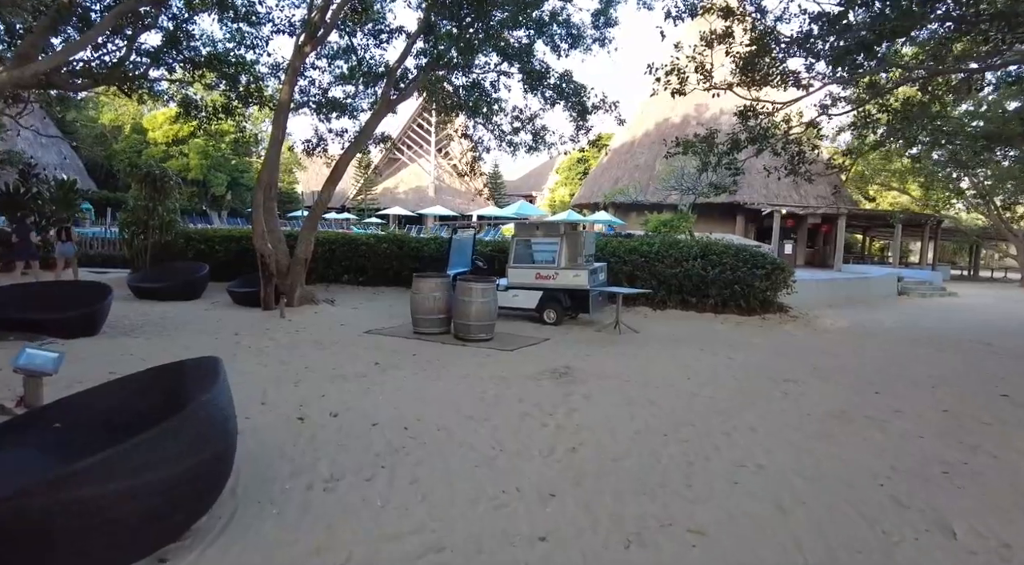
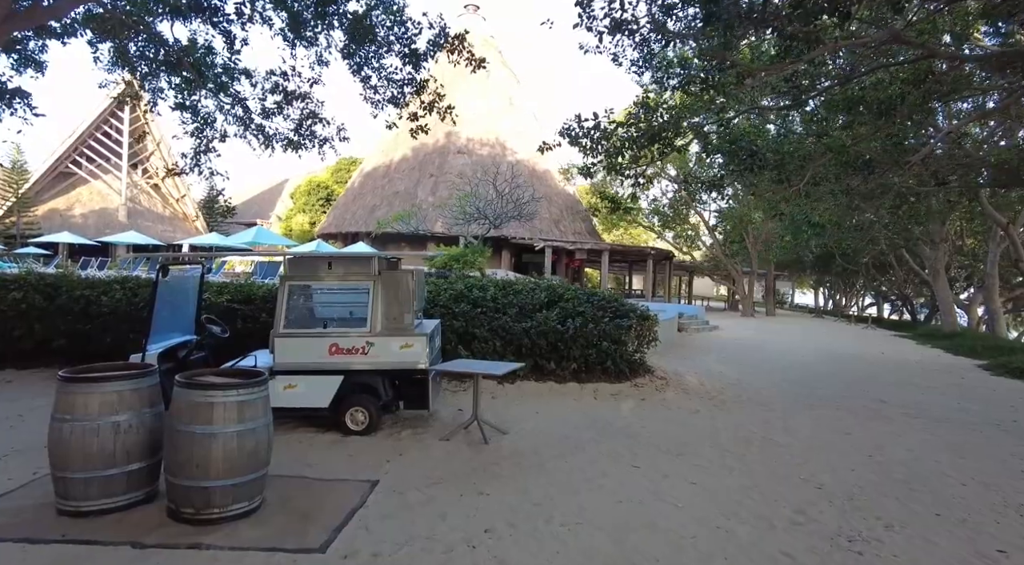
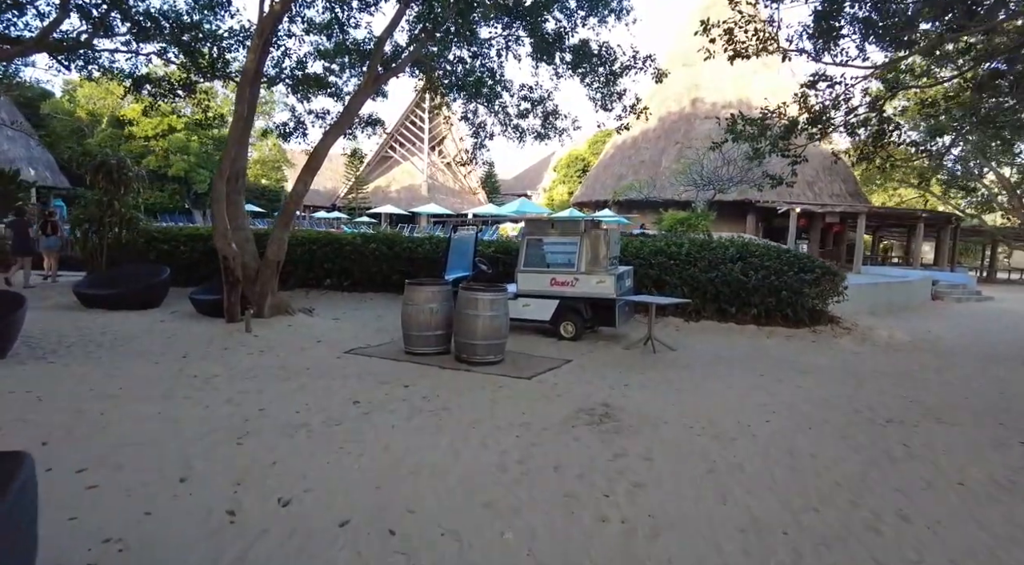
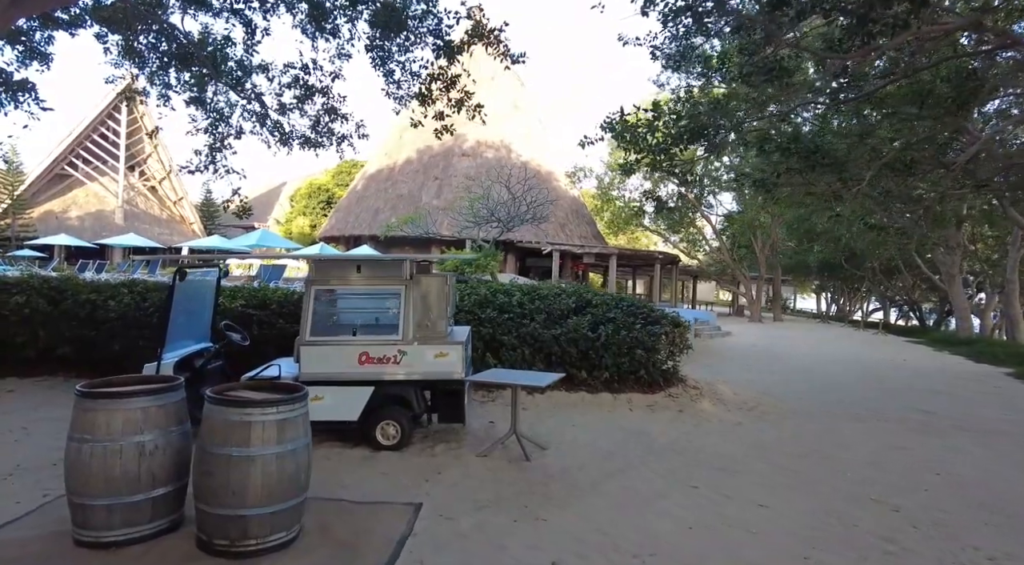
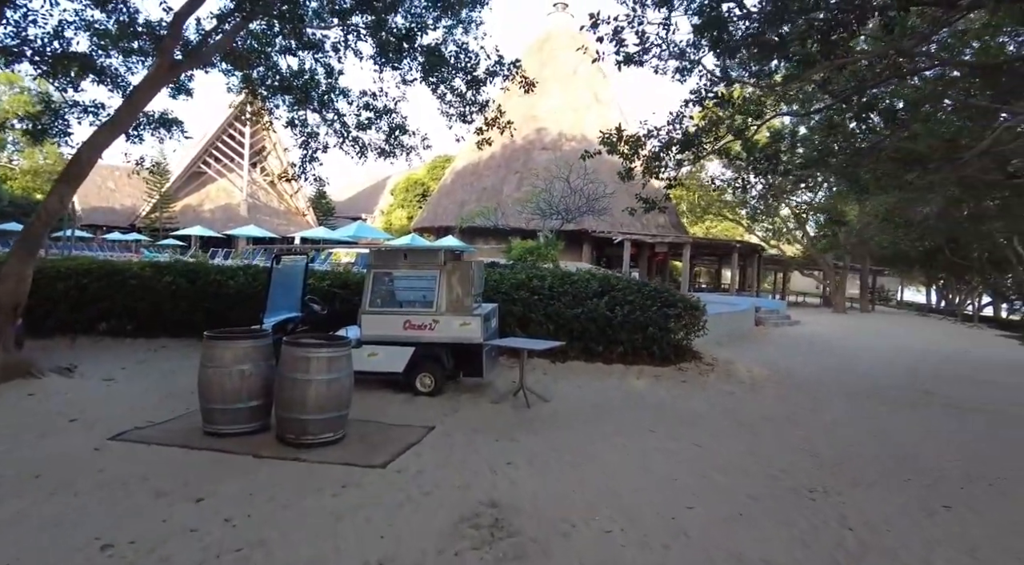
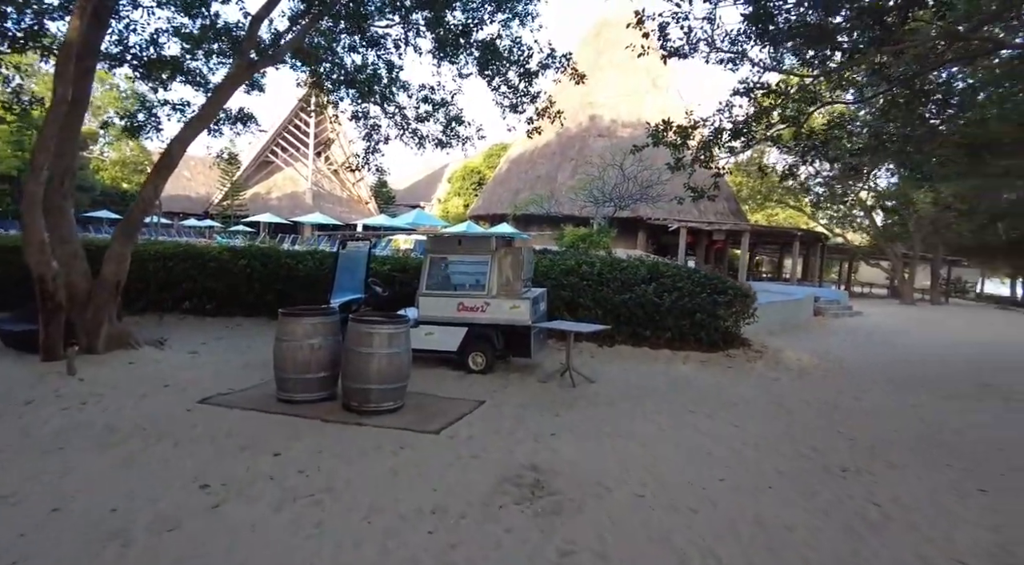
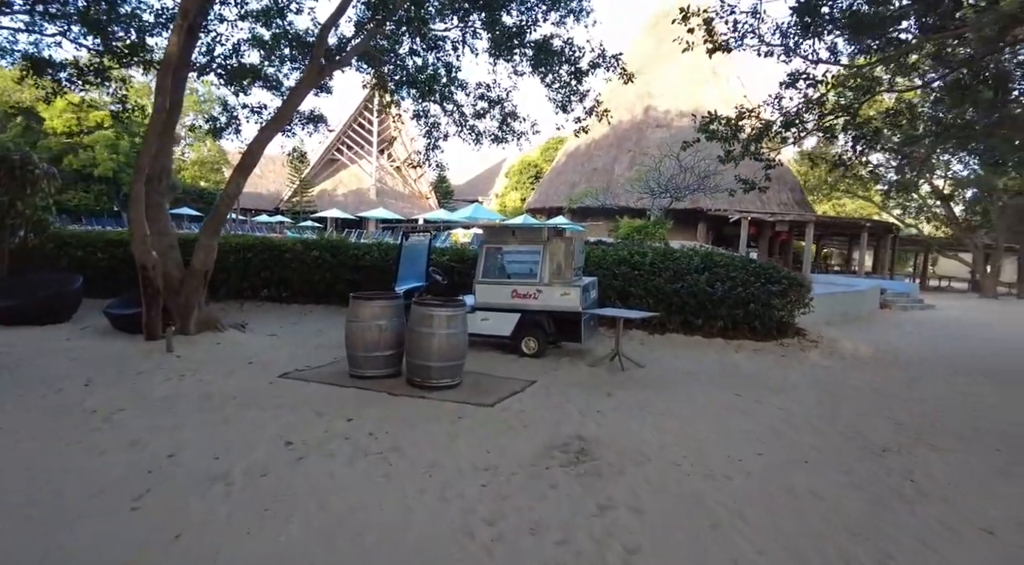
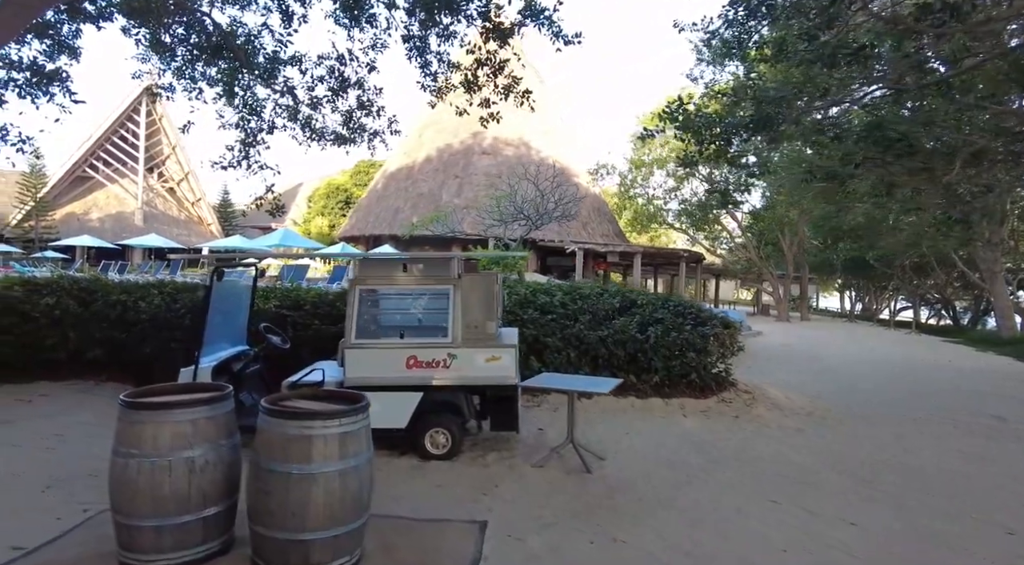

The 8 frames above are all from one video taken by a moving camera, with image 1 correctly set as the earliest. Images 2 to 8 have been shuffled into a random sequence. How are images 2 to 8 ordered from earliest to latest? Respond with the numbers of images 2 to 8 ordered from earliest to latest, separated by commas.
3, 7, 6, 5, 2, 4, 8
